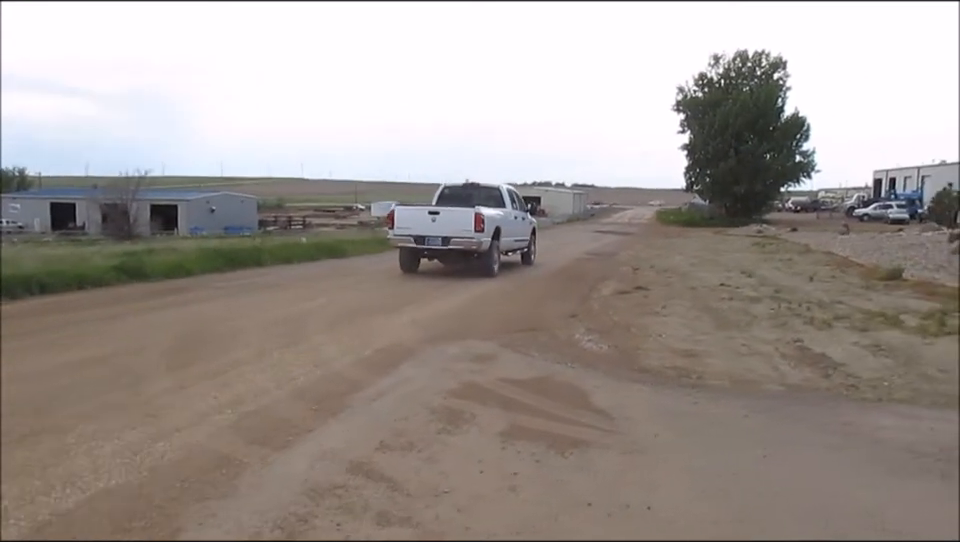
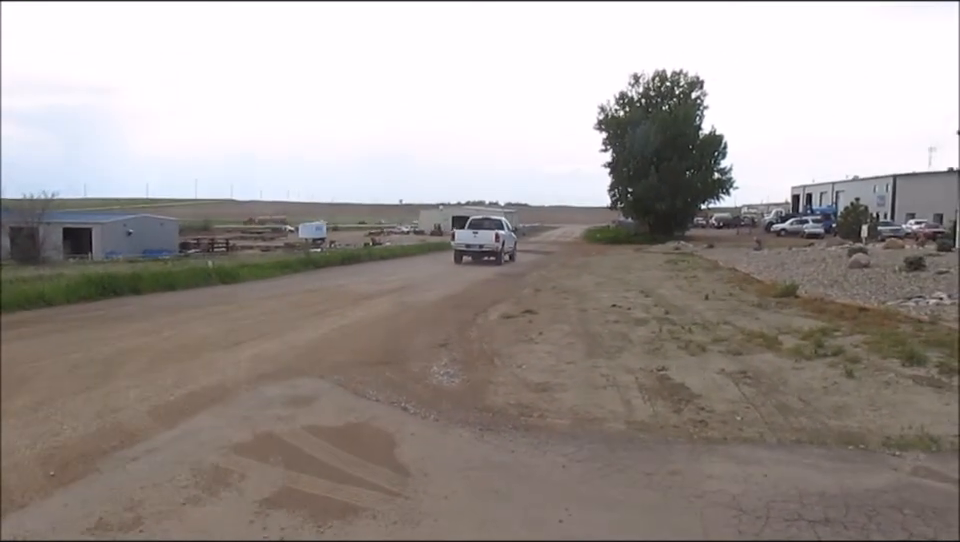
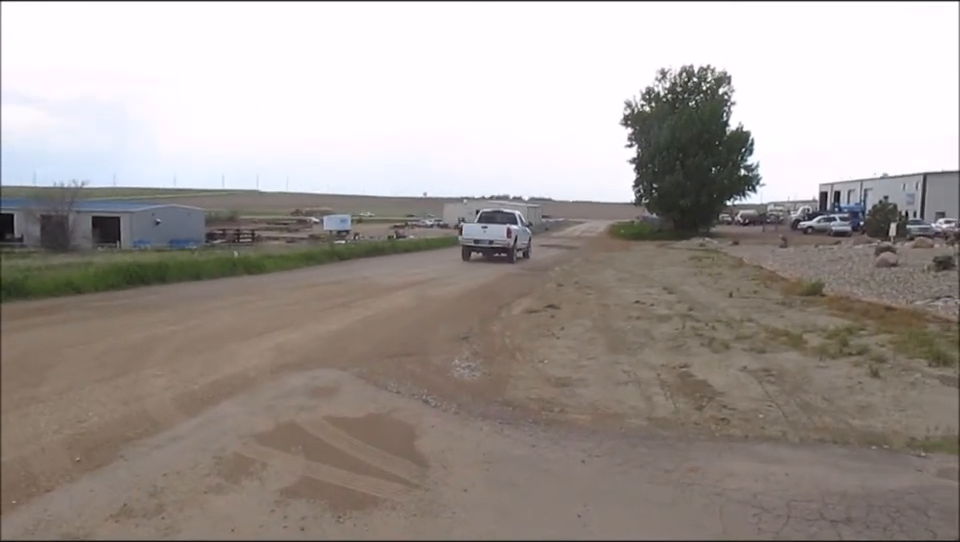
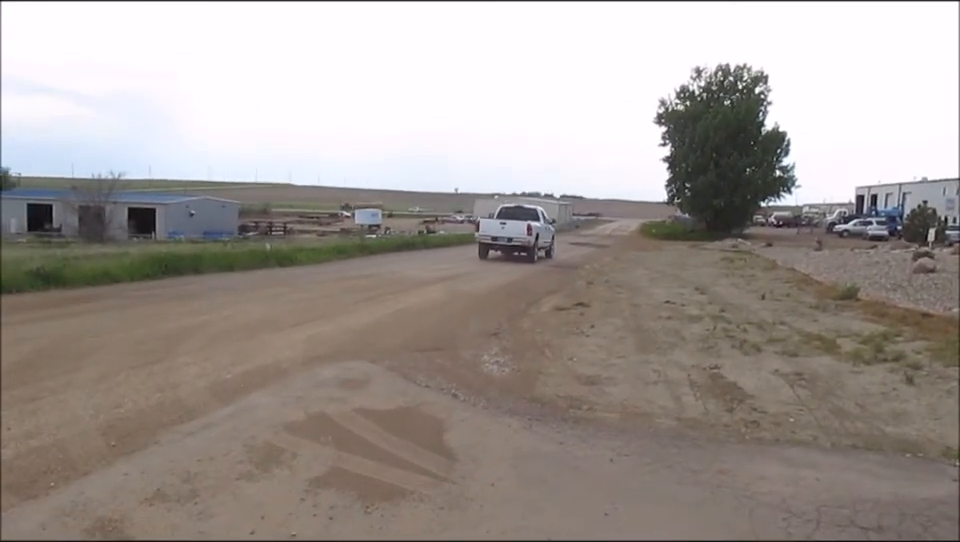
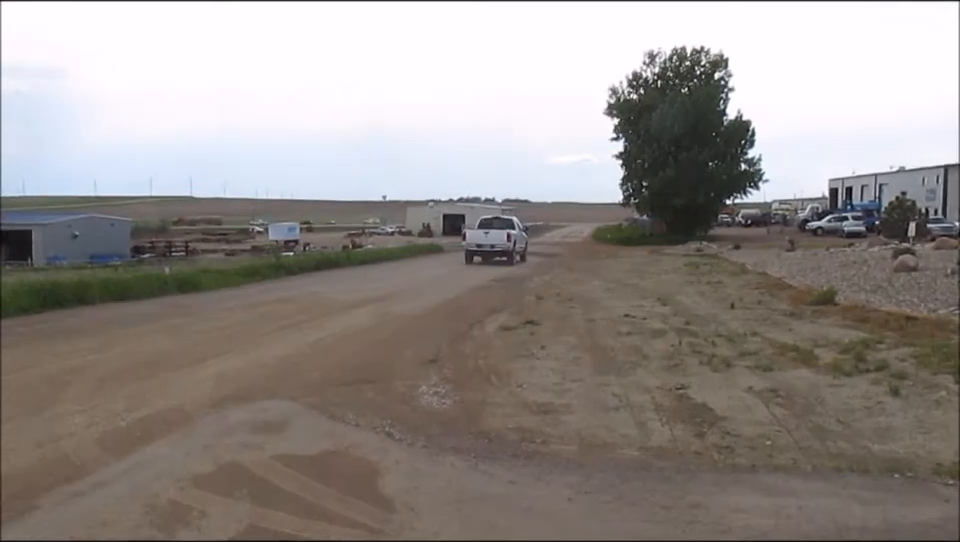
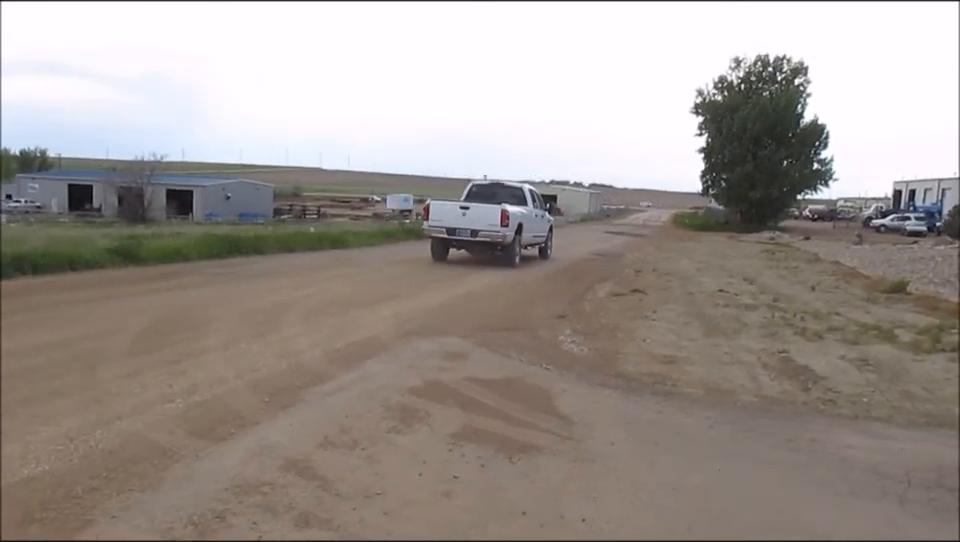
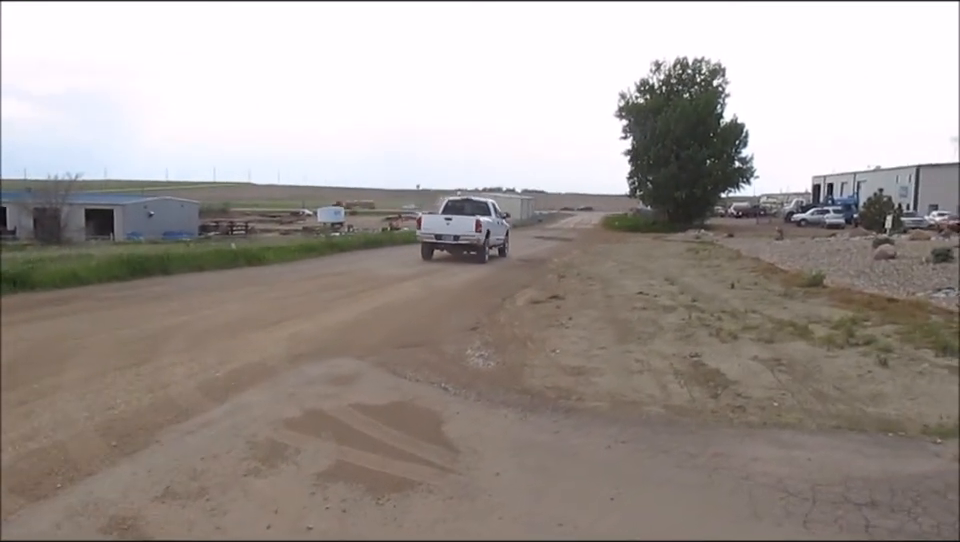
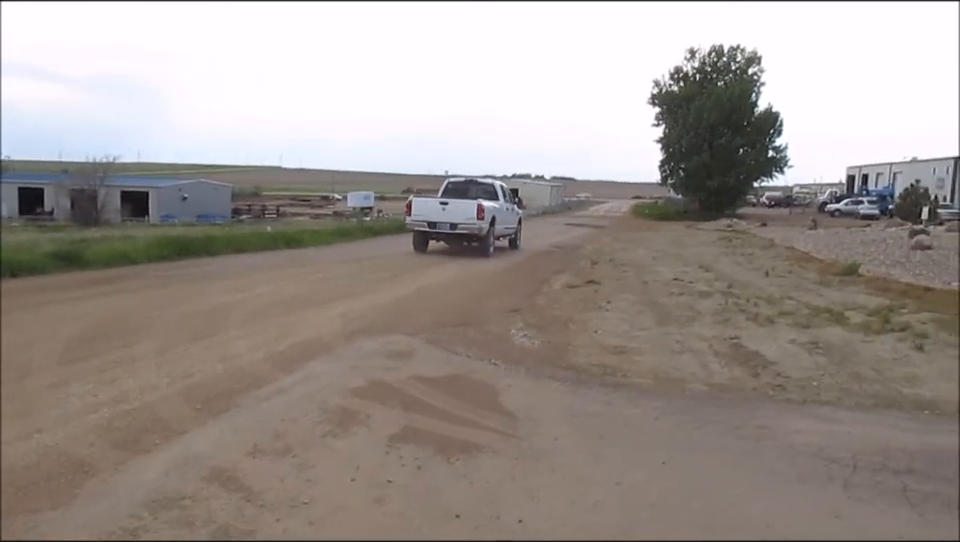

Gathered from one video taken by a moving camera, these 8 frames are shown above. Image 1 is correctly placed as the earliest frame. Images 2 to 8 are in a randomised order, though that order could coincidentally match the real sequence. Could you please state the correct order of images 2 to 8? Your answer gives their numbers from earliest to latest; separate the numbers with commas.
6, 8, 7, 4, 3, 2, 5
